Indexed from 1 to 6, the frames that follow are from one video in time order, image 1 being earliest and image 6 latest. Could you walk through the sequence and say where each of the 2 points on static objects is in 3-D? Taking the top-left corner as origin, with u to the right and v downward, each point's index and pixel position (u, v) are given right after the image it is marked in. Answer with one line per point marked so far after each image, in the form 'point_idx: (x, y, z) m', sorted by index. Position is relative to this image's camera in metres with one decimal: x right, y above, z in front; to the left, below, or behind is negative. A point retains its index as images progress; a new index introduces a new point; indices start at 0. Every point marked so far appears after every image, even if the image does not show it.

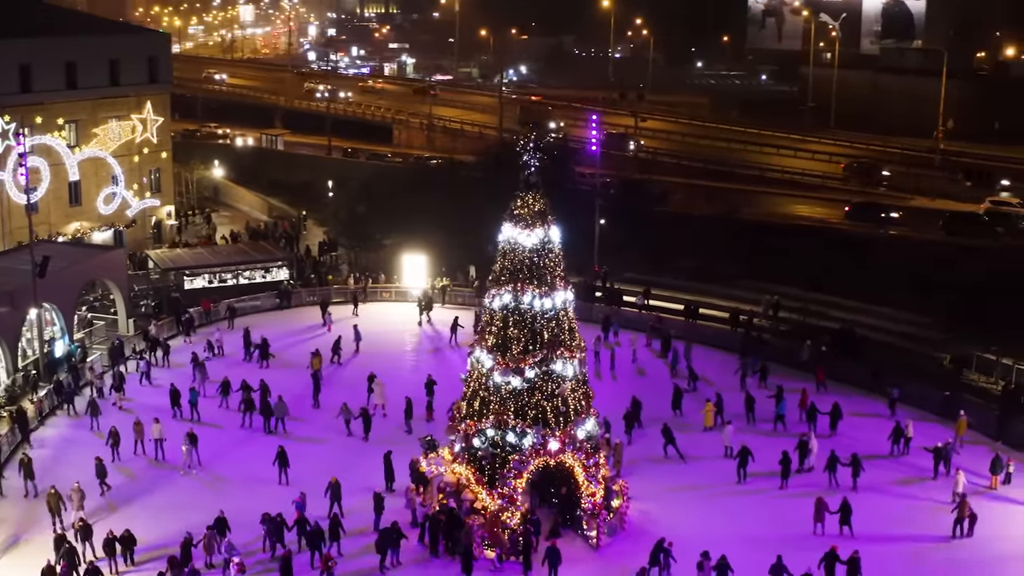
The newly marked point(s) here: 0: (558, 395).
0: (+0.7, -1.6, +16.6) m
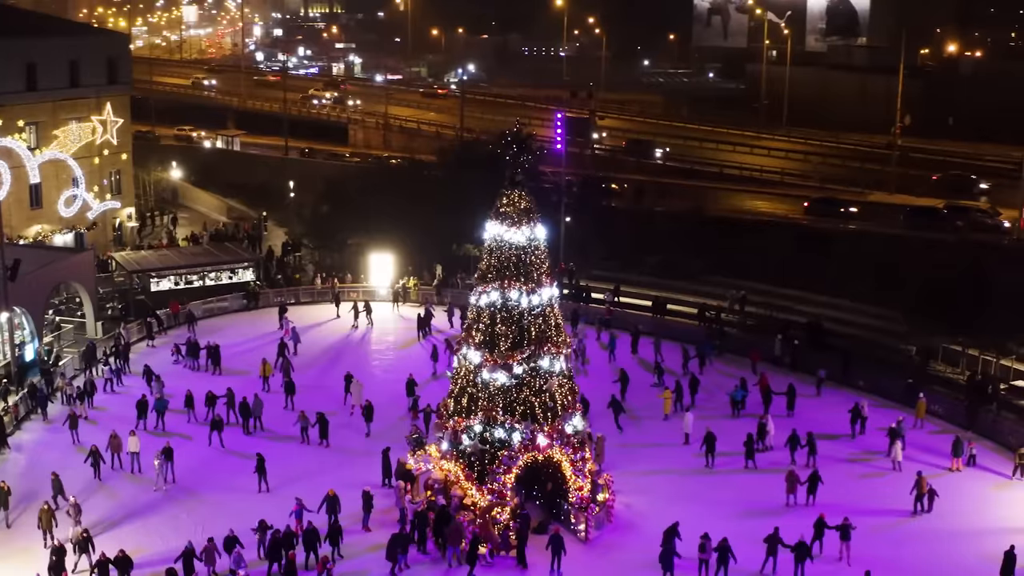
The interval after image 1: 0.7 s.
0: (+0.5, -1.5, +16.8) m
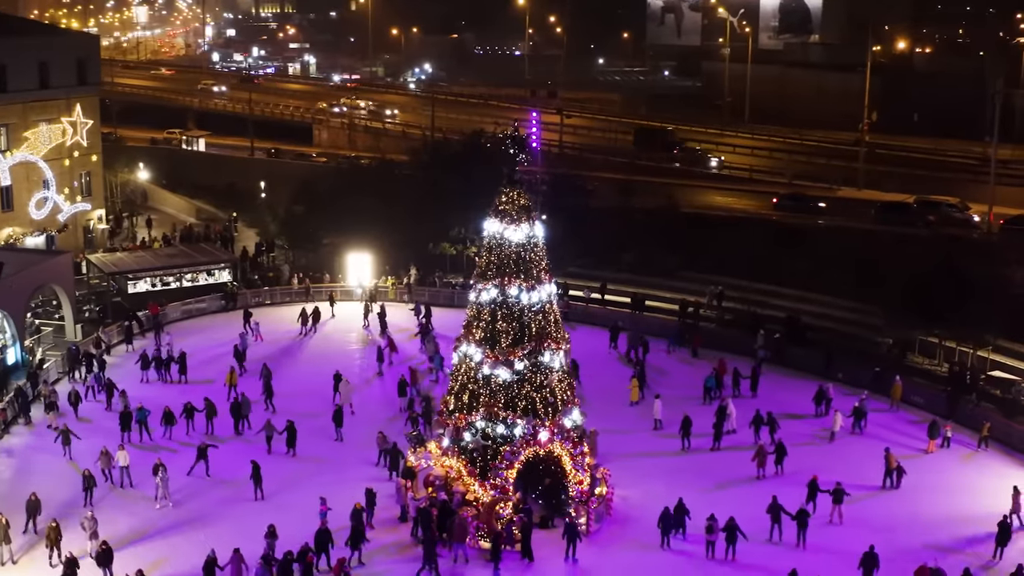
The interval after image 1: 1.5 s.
0: (+0.5, -1.5, +16.9) m
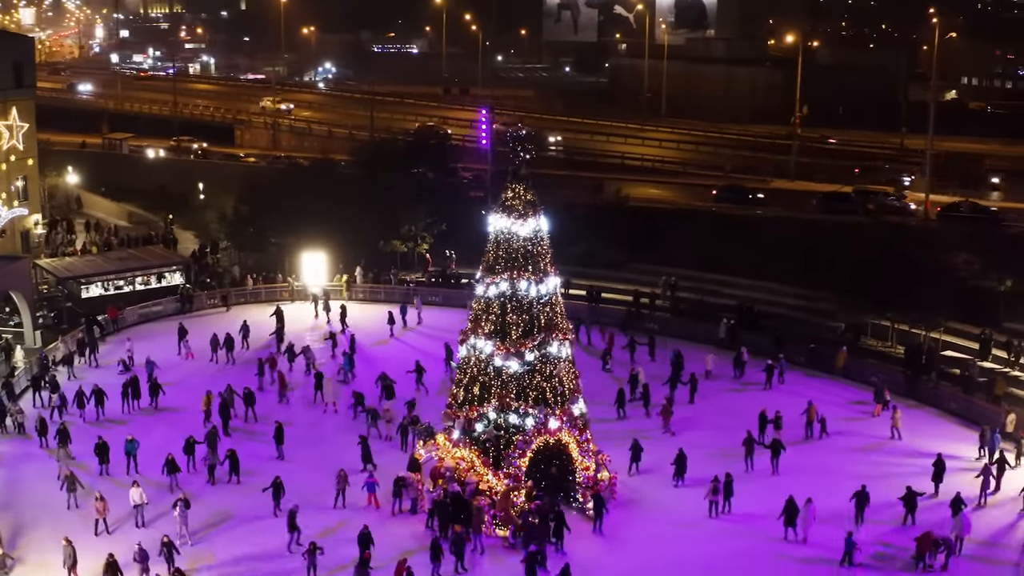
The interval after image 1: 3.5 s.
0: (+0.7, -1.4, +17.3) m
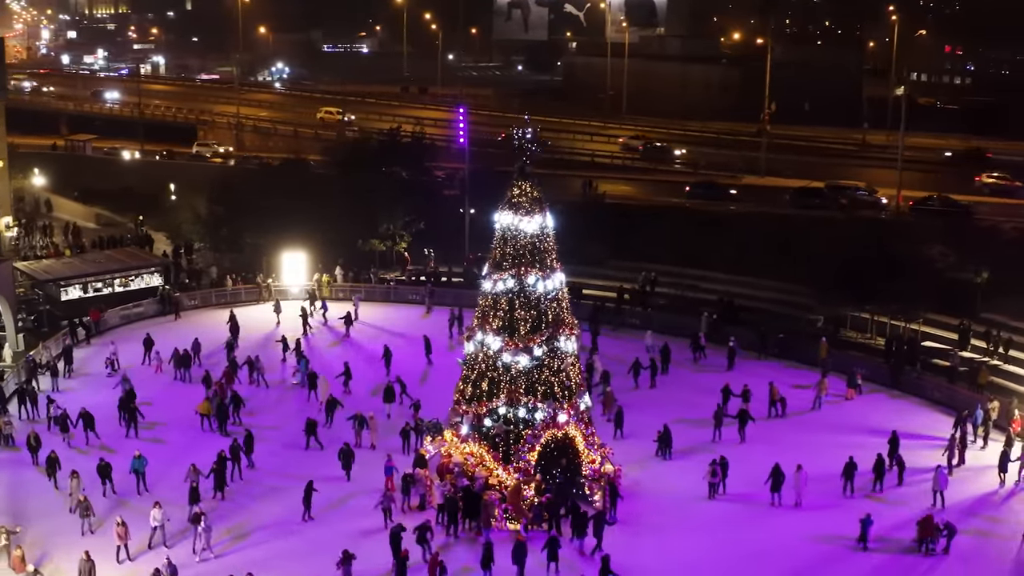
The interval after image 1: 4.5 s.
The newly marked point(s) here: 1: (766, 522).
0: (+0.8, -1.3, +17.5) m
1: (+4.5, -4.0, +19.3) m
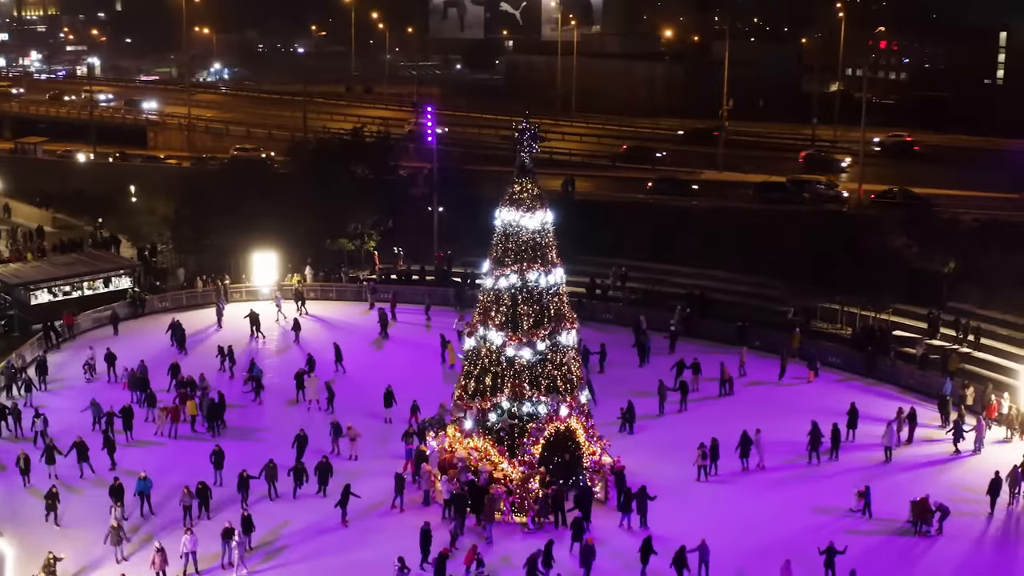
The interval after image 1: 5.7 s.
0: (+0.8, -1.2, +17.8) m
1: (+4.5, -3.9, +19.8) m
